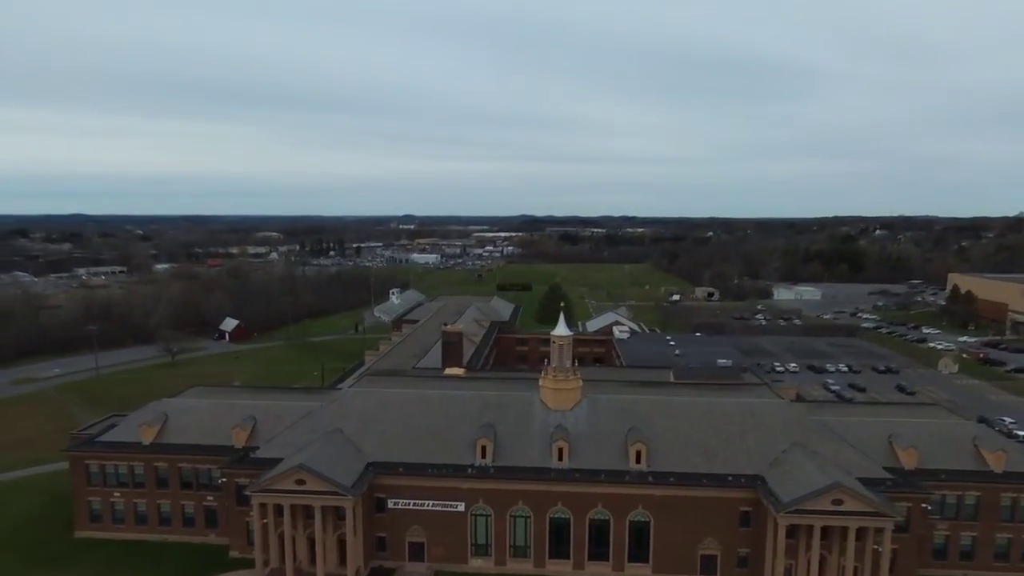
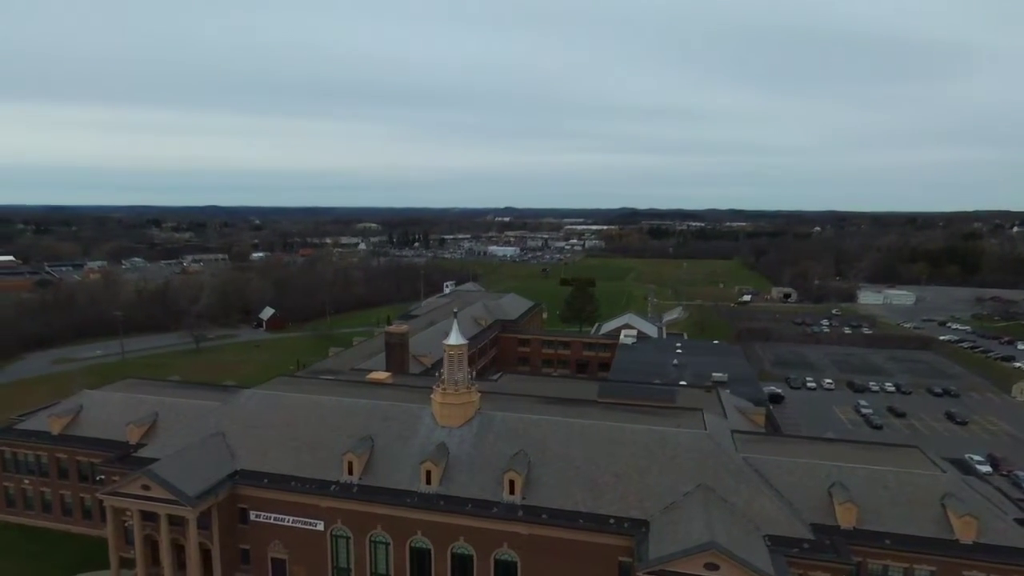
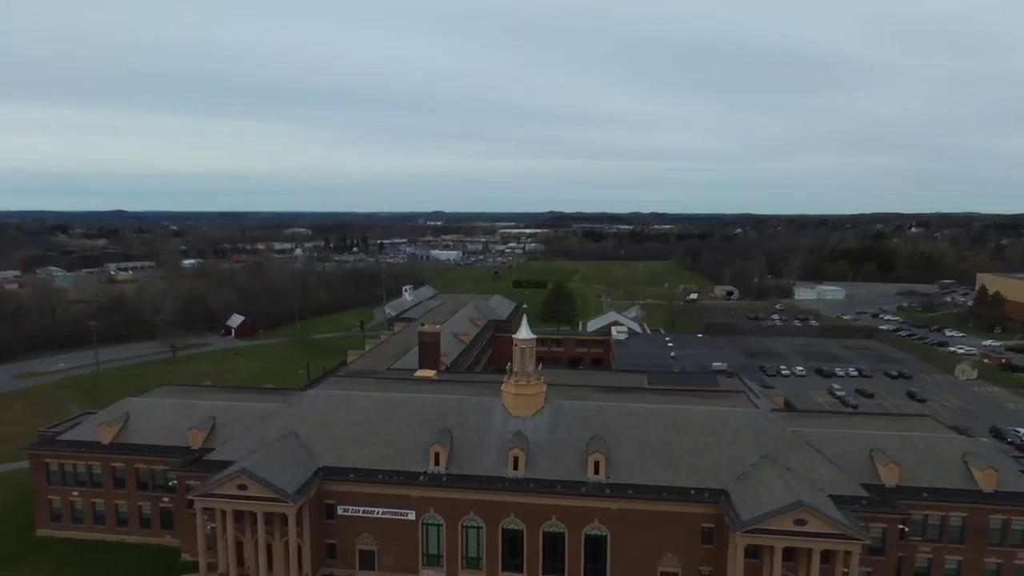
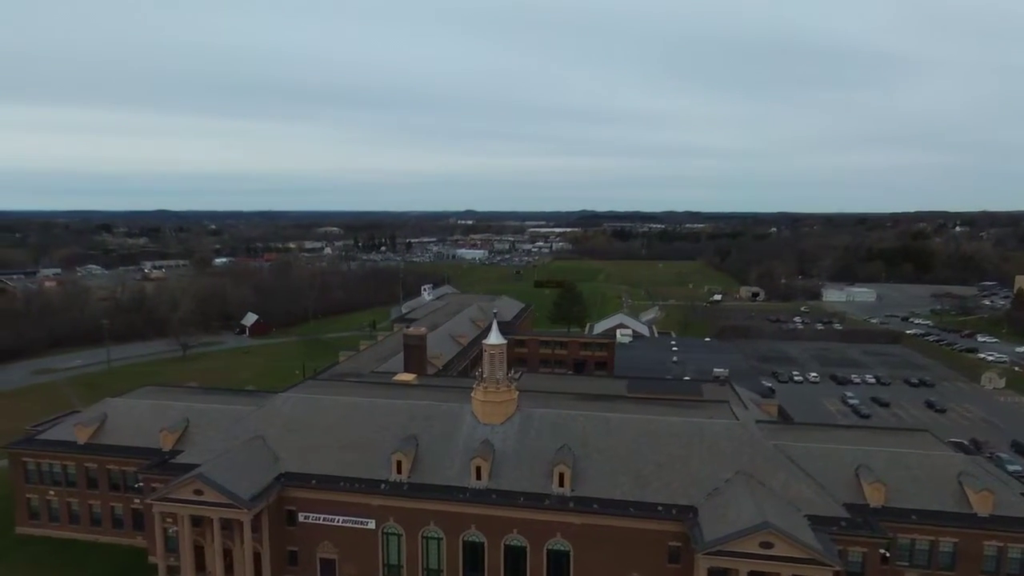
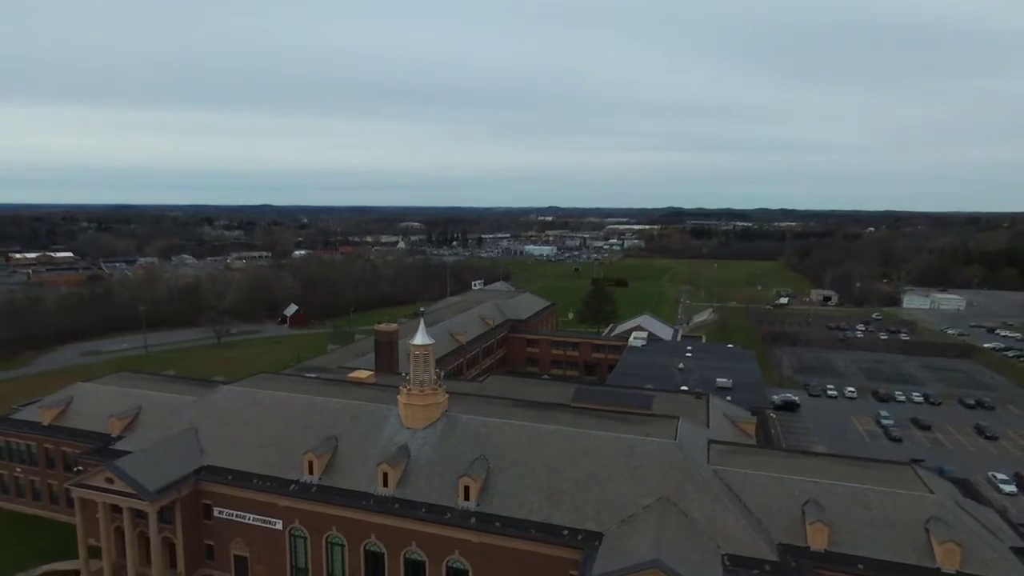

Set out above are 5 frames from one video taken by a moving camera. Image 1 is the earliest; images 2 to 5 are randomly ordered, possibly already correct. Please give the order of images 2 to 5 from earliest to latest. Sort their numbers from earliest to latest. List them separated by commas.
3, 4, 2, 5
